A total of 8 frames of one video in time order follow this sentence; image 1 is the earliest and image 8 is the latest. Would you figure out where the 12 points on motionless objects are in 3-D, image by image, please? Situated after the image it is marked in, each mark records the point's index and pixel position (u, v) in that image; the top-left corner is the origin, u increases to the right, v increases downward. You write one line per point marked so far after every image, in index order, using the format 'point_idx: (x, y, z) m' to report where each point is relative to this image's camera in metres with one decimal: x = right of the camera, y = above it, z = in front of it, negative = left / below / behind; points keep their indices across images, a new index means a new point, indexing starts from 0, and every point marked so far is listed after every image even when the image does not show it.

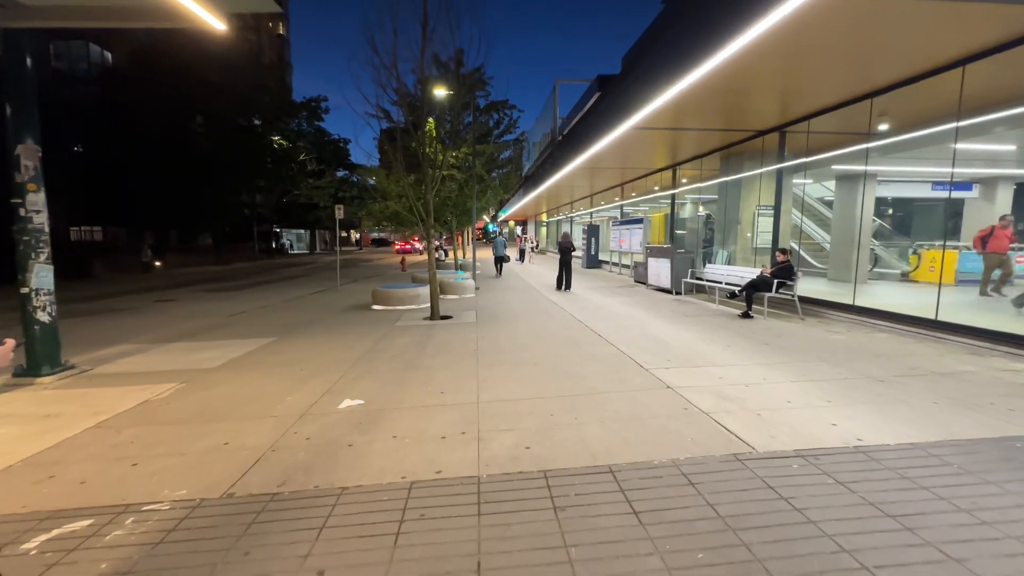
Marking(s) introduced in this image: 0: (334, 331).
0: (-3.7, -0.9, +9.2) m
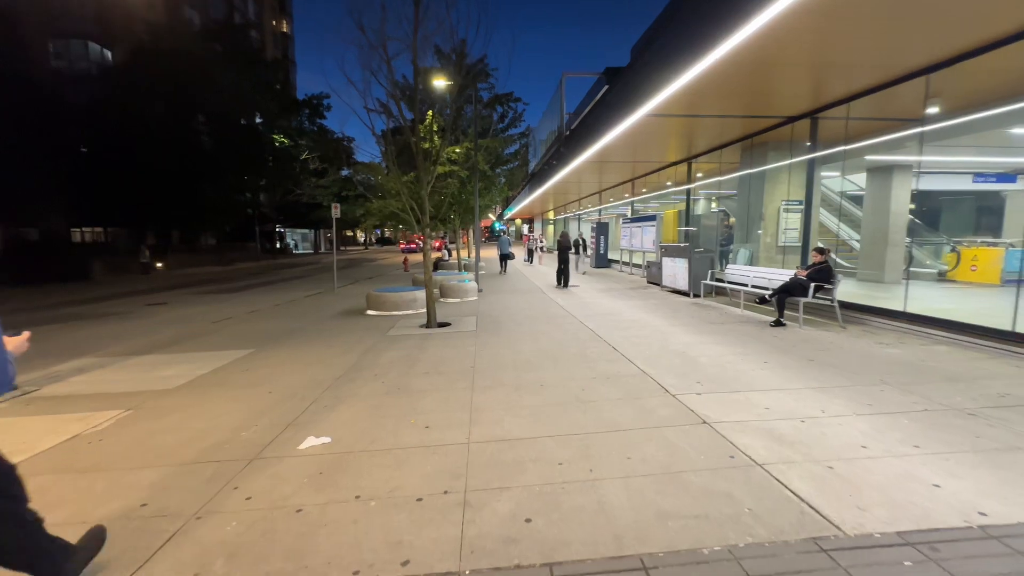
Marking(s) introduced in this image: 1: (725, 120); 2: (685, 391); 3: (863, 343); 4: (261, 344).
0: (-3.6, -1.0, +8.4) m
1: (+5.2, +4.2, +11.2) m
2: (+1.8, -1.1, +4.7) m
3: (+5.1, -0.8, +6.6) m
4: (-4.7, -1.0, +8.4) m
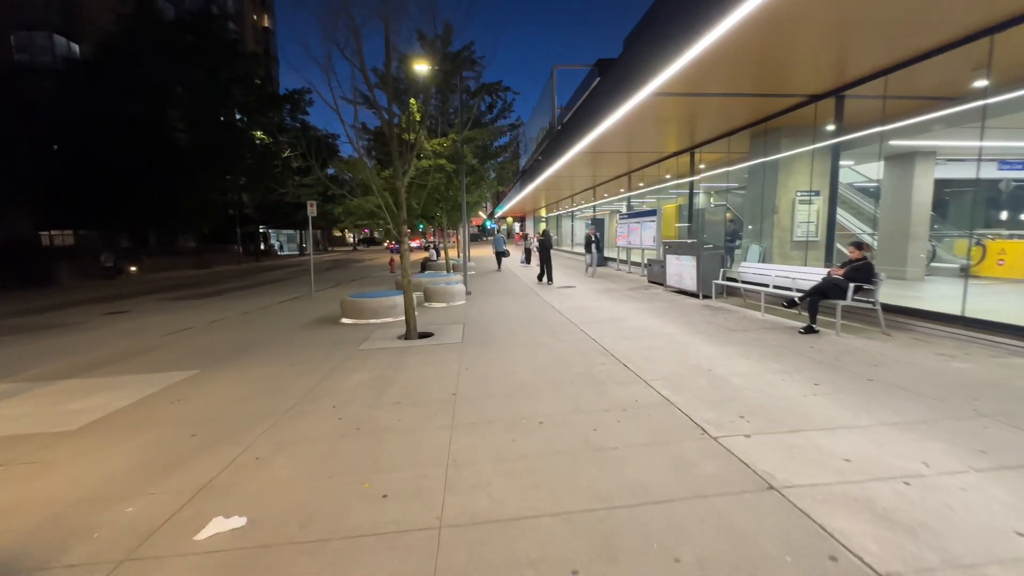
0: (-3.7, -1.1, +7.2) m
1: (+4.9, +4.2, +10.2) m
2: (+1.7, -1.1, +3.6) m
3: (+5.0, -0.8, +5.6) m
4: (-4.8, -1.2, +7.2) m
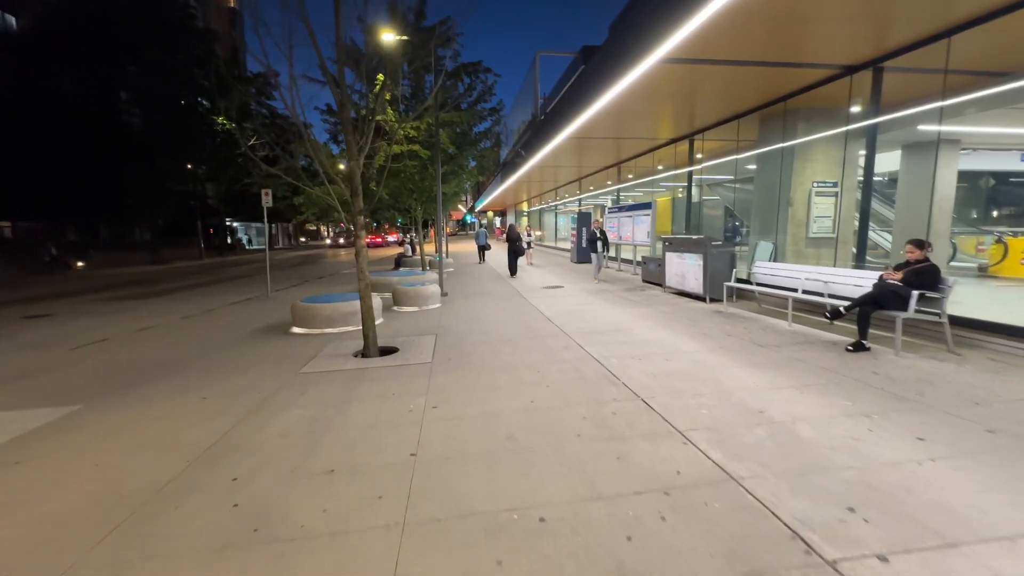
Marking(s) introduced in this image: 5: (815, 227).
0: (-4.0, -1.2, +5.6) m
1: (+4.6, +4.1, +8.9) m
2: (+1.7, -1.3, +2.2) m
3: (+4.8, -0.9, +4.3) m
4: (-5.0, -1.3, +5.6) m
5: (+6.6, +1.3, +9.9) m
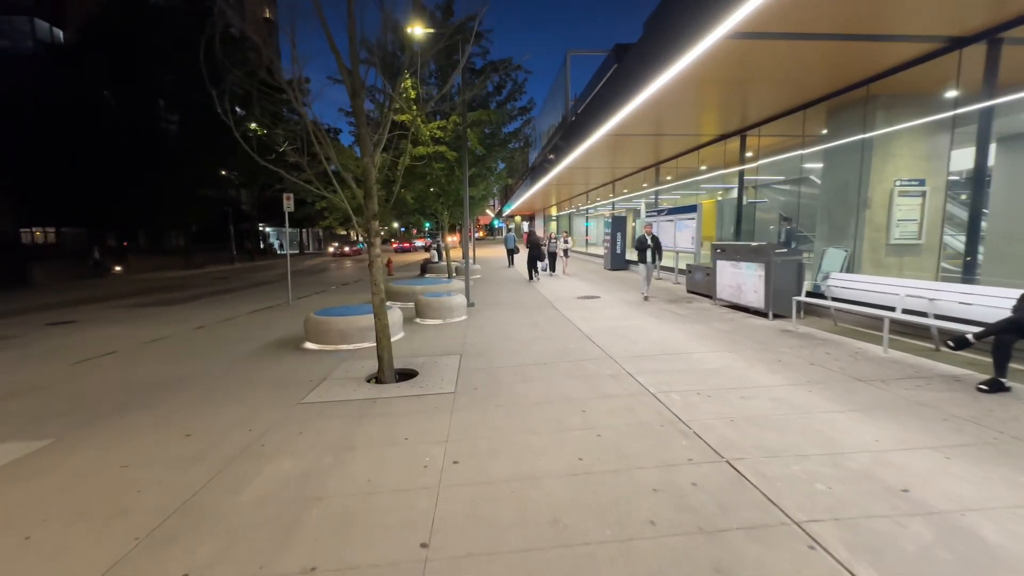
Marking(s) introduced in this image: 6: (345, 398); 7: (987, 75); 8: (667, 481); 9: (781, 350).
0: (-3.6, -1.4, +4.9) m
1: (+5.2, +3.9, +7.7) m
2: (+1.8, -1.5, +1.1) m
3: (+5.2, -1.1, +3.1) m
4: (-4.6, -1.4, +4.9) m
5: (+7.2, +1.1, +8.5) m
6: (-1.9, -1.3, +5.2) m
7: (+7.0, +3.2, +6.9) m
8: (+1.0, -1.3, +3.0) m
9: (+3.7, -0.9, +6.2) m
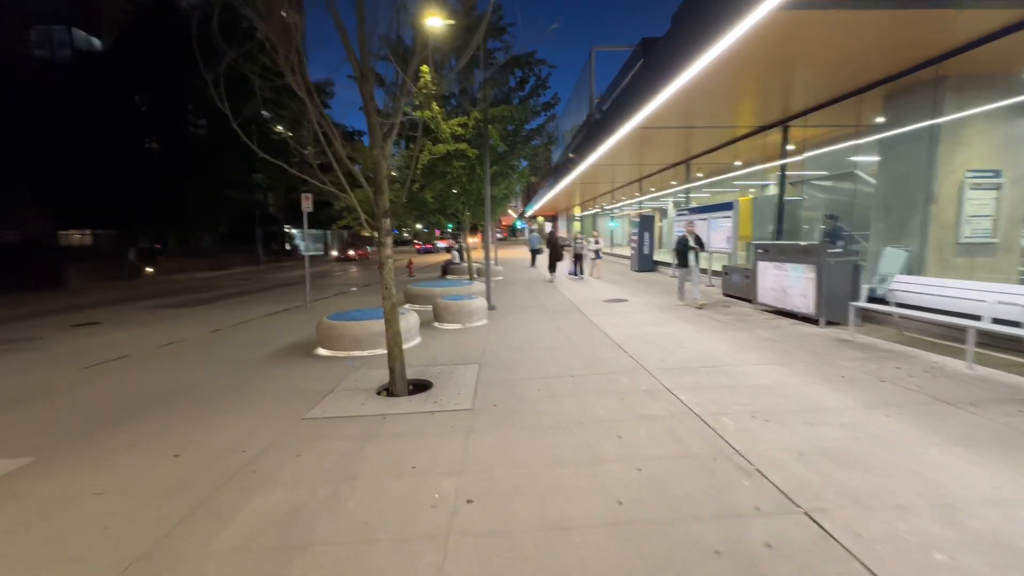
0: (-3.3, -1.4, +4.5) m
1: (+5.6, +3.8, +6.9) m
2: (+1.9, -1.5, +0.5) m
3: (+5.3, -1.2, +2.2) m
4: (-4.4, -1.5, +4.5) m
5: (+7.6, +1.0, +7.6) m
6: (-1.7, -1.3, +4.7) m
7: (+7.4, +3.2, +6.0) m
8: (+1.2, -1.3, +2.4) m
9: (+3.9, -0.9, +5.4) m
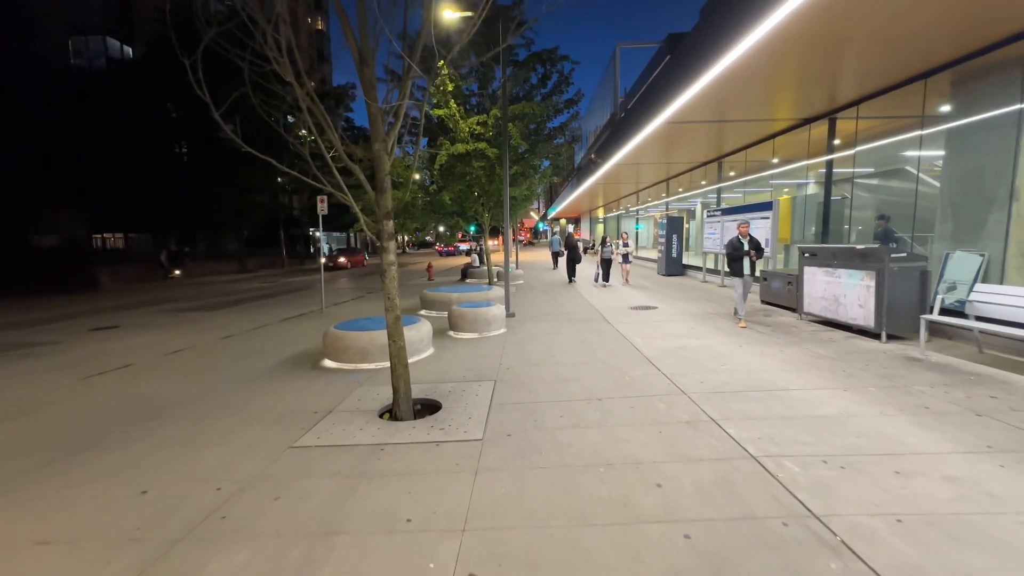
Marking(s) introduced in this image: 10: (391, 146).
0: (-3.2, -1.5, +4.0) m
1: (+5.8, +3.7, +6.0) m
2: (+1.8, -1.6, -0.2) m
3: (+5.3, -1.3, +1.4) m
4: (-4.2, -1.6, +4.1) m
5: (+7.9, +0.8, +6.6) m
6: (-1.5, -1.4, +4.2) m
7: (+7.6, +3.0, +5.0) m
8: (+1.2, -1.4, +1.7) m
9: (+4.1, -1.0, +4.6) m
10: (-1.3, +1.5, +4.7) m
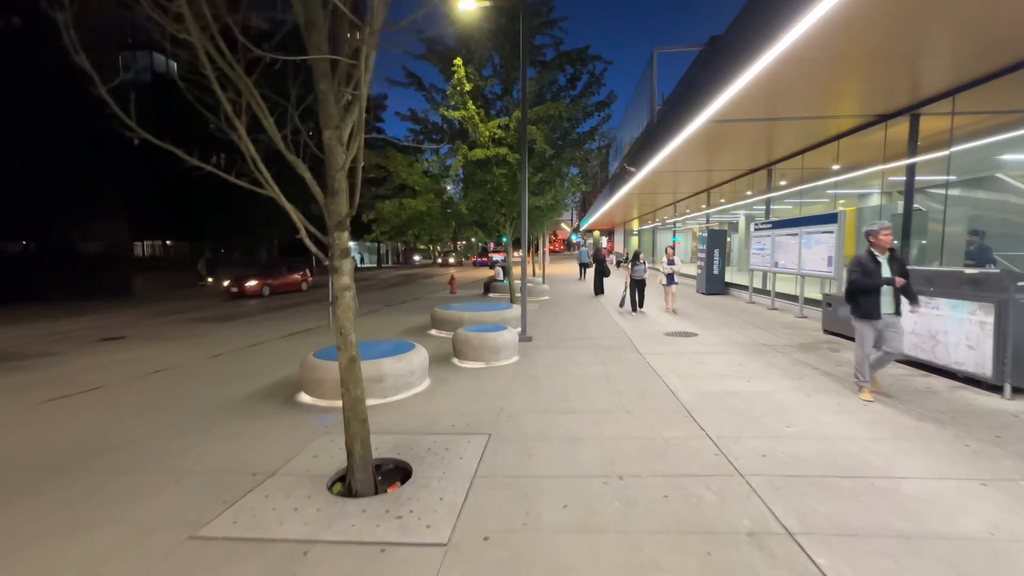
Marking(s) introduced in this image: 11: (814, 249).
0: (-3.3, -1.7, +3.0) m
1: (+5.9, +3.2, +4.5) m
2: (+1.4, -1.8, -1.6) m
3: (+5.0, -1.6, -0.2) m
4: (-4.4, -1.8, +3.2) m
5: (+8.0, +0.4, +4.8) m
6: (-1.7, -1.6, +3.1) m
7: (+7.6, +2.6, +3.3) m
8: (+0.9, -1.7, +0.4) m
9: (+4.0, -1.4, +3.1) m
10: (-1.3, +1.2, +3.6) m
11: (+6.9, +0.9, +10.4) m
